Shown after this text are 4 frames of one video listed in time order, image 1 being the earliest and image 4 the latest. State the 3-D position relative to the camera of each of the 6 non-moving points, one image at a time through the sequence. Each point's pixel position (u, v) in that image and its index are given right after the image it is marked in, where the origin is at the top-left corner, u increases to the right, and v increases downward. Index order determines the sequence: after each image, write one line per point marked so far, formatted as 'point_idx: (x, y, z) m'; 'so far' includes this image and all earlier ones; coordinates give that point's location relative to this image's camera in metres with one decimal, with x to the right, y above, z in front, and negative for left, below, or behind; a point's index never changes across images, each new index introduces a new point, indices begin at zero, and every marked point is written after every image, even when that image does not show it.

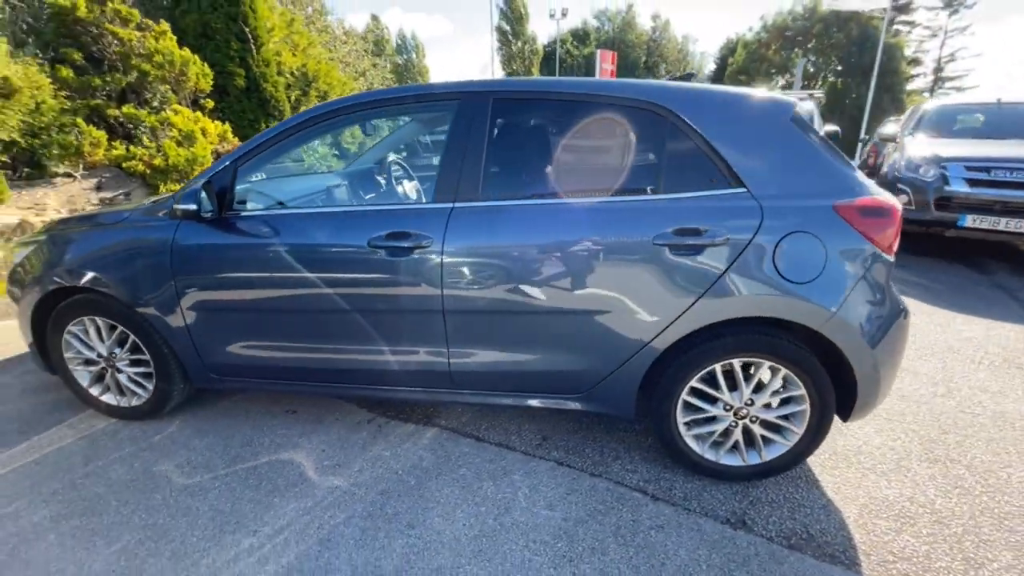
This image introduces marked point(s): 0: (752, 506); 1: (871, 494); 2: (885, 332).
0: (+1.1, -1.0, +2.0) m
1: (+1.7, -1.0, +2.1) m
2: (+1.6, -0.2, +1.9) m
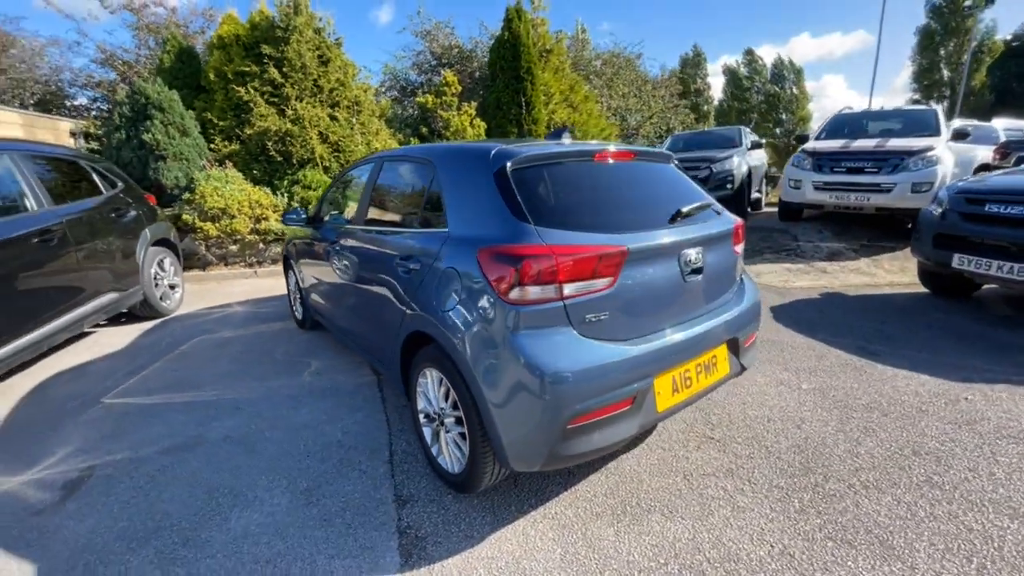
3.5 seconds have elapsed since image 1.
0: (-0.5, -1.1, +2.3) m
1: (0.0, -1.2, +2.0) m
2: (0.0, -0.4, +1.9) m
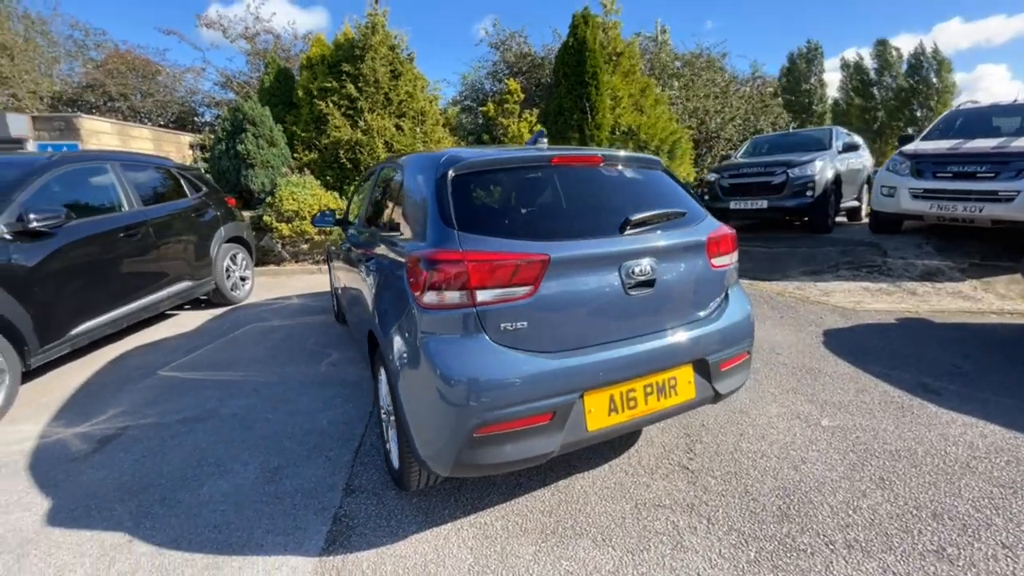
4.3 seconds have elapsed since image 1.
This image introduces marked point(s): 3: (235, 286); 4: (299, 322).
0: (-0.8, -1.1, +2.4) m
1: (-0.4, -1.2, +2.0) m
2: (-0.4, -0.4, +1.9) m
3: (-3.8, 0.0, +6.1) m
4: (-2.6, -0.4, +5.4) m
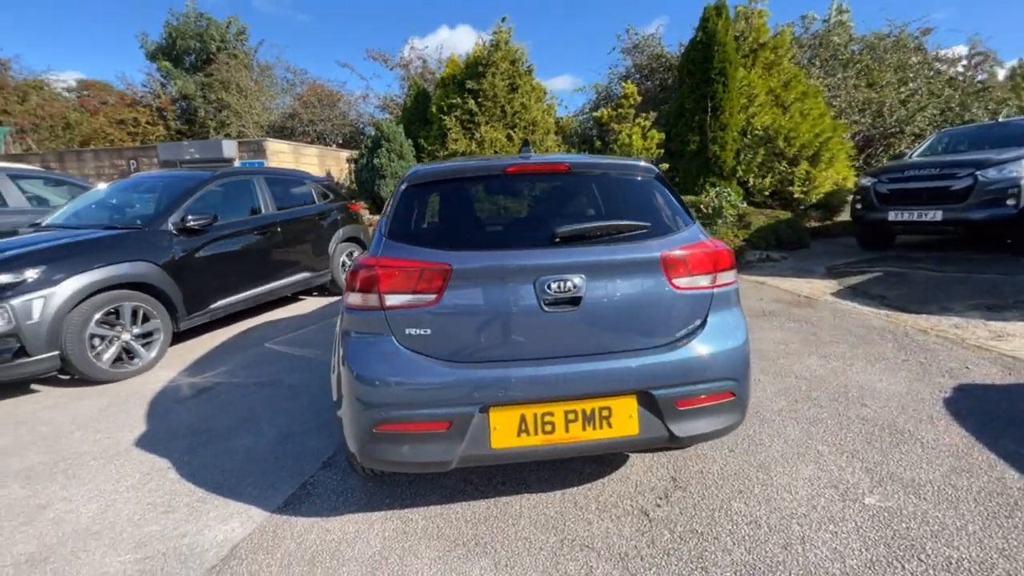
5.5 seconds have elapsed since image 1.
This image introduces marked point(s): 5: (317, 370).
0: (-1.1, -1.1, +2.7) m
1: (-0.8, -1.2, +2.2) m
2: (-0.8, -0.4, +2.1) m
3: (-2.6, +0.1, +7.2) m
4: (-1.8, -0.4, +6.1) m
5: (-1.8, -0.8, +4.2) m
